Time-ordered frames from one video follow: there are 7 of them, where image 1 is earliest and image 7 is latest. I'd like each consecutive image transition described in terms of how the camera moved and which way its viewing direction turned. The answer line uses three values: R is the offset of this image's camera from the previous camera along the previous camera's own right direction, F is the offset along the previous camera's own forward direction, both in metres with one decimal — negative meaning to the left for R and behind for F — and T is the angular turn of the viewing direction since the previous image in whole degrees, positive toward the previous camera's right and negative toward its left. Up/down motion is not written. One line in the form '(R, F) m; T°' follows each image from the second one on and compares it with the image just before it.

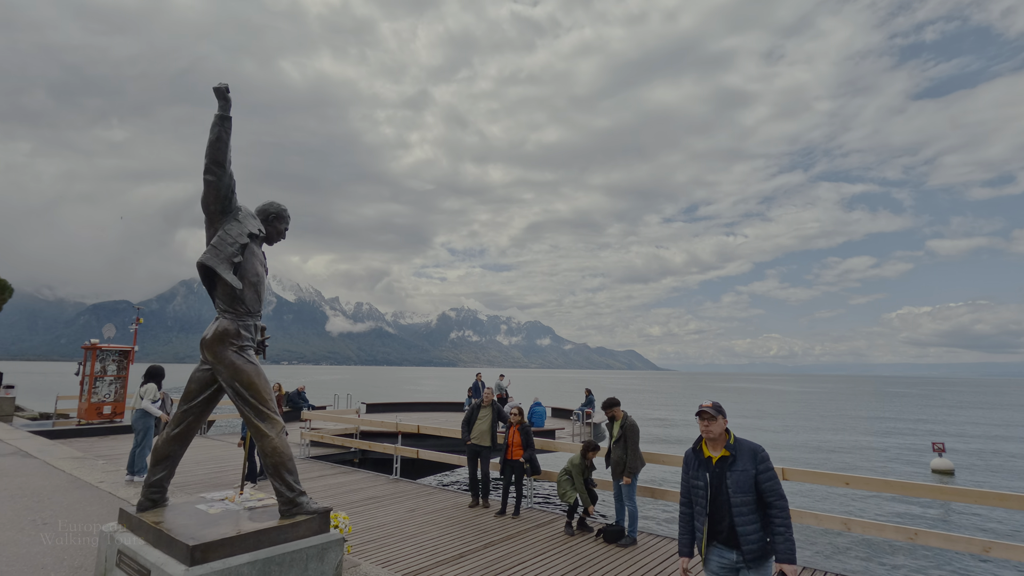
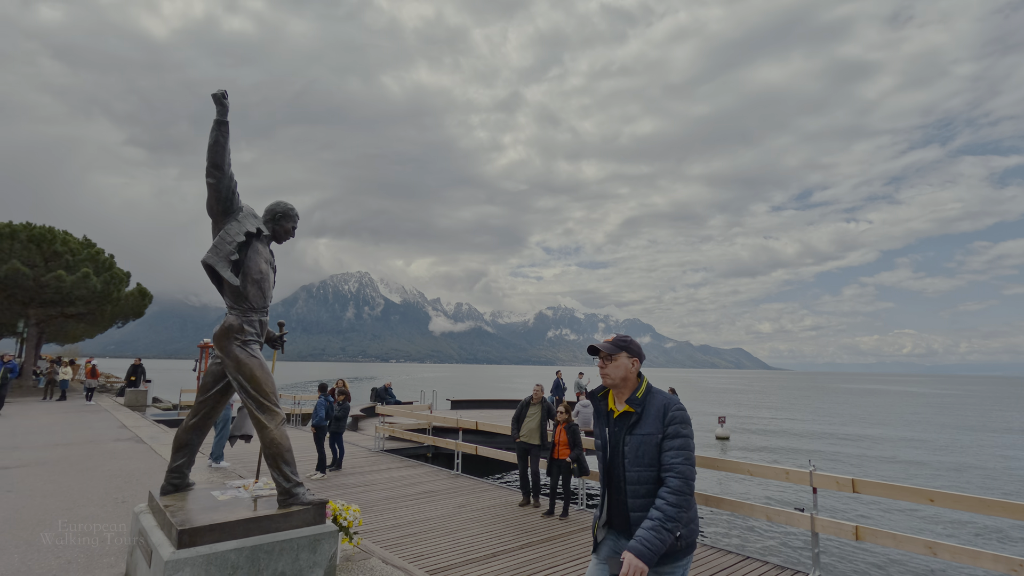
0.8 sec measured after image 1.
(+0.8, +0.3) m; -10°
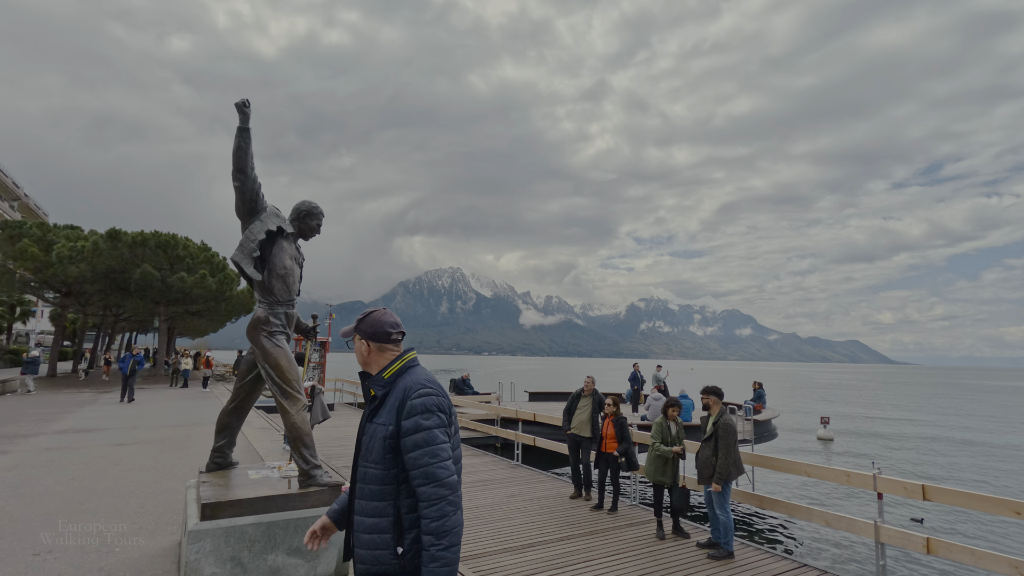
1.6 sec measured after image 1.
(+0.7, +0.1) m; -10°
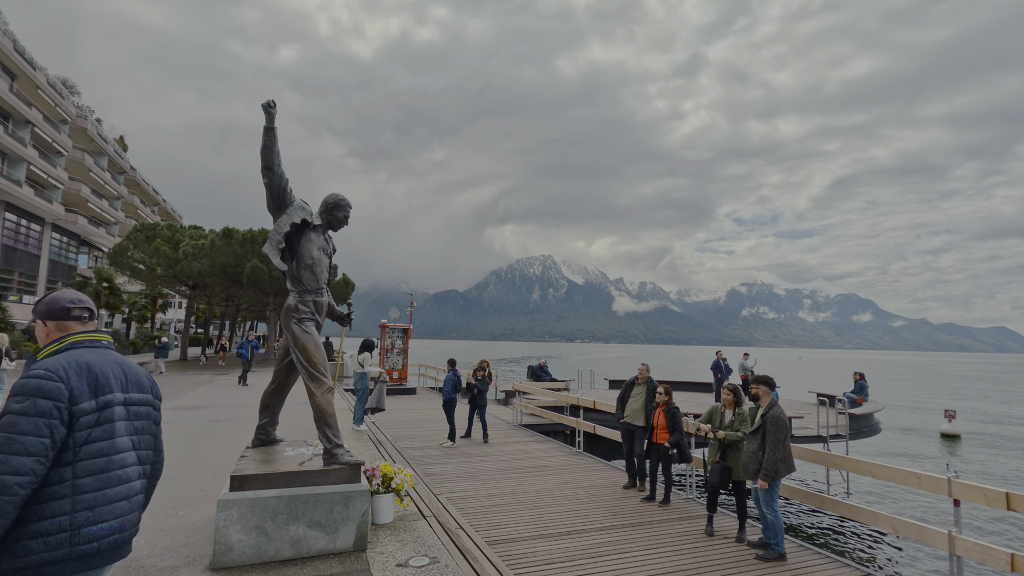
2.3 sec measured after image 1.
(+0.7, +0.1) m; -10°
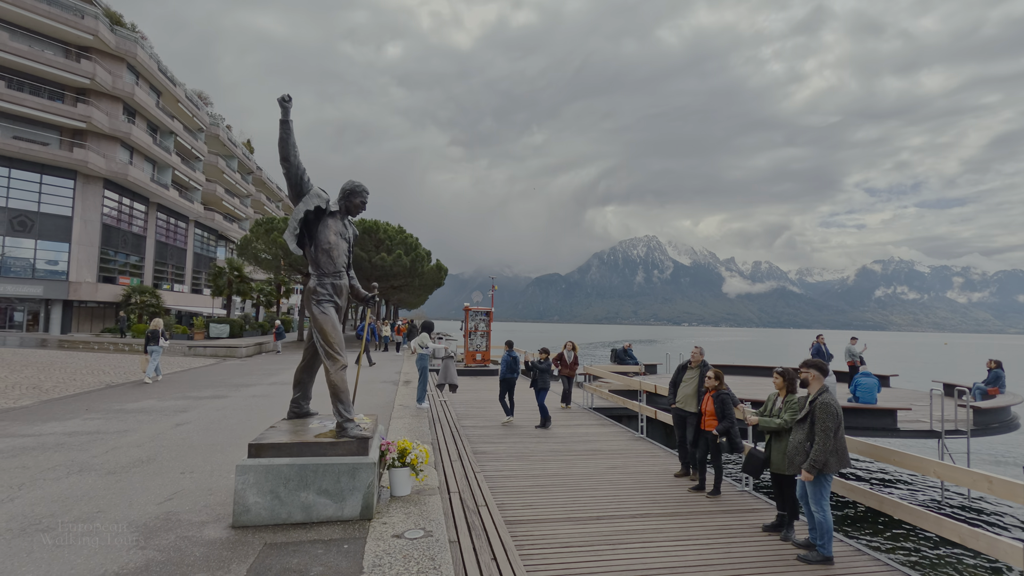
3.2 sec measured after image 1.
(+0.9, +0.2) m; -11°
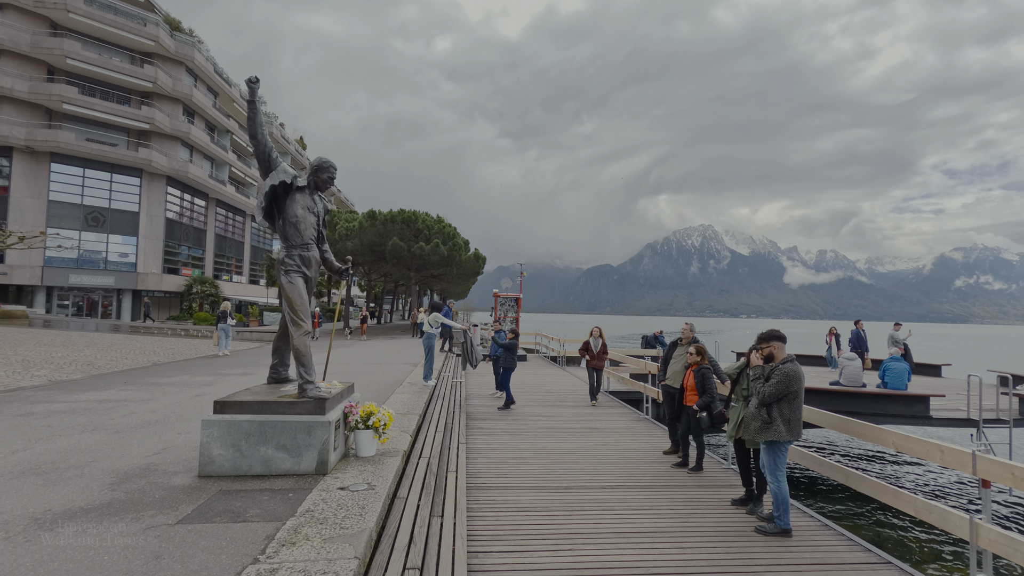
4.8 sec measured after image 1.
(+1.0, -0.1) m; -5°
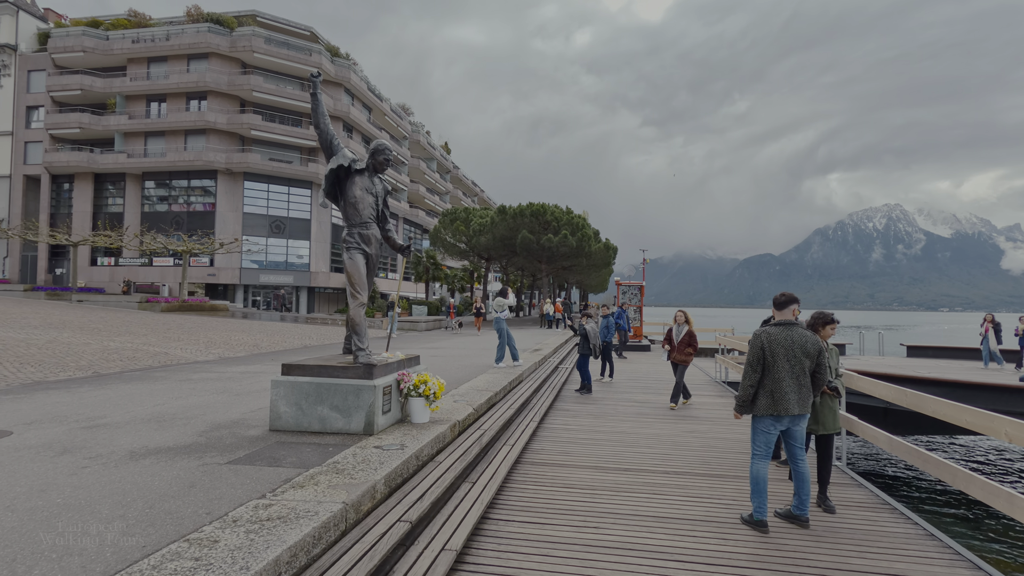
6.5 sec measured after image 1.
(+1.1, +0.3) m; -16°
